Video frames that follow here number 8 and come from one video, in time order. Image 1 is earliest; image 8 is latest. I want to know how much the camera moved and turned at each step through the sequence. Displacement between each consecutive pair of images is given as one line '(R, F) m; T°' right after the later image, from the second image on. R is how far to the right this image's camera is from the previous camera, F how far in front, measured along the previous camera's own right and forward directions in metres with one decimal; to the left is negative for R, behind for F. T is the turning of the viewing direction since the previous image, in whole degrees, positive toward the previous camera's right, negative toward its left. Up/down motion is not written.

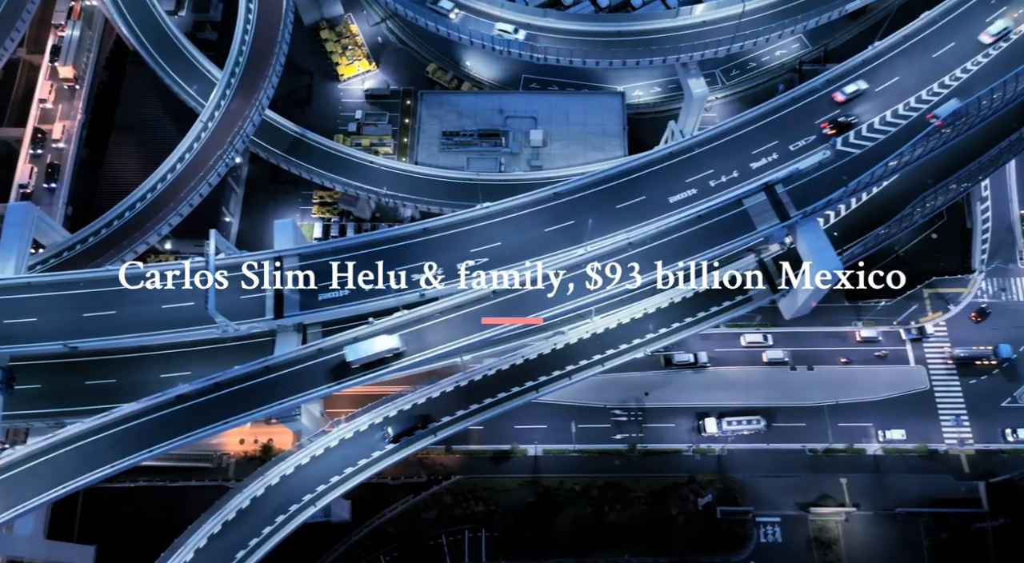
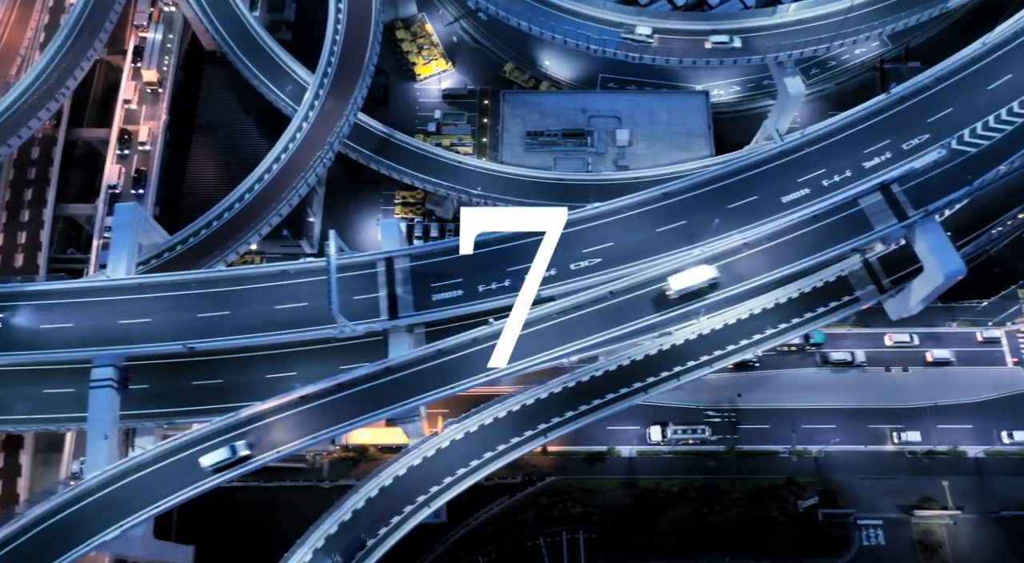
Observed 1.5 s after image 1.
(-10.0, +0.4) m; -1°
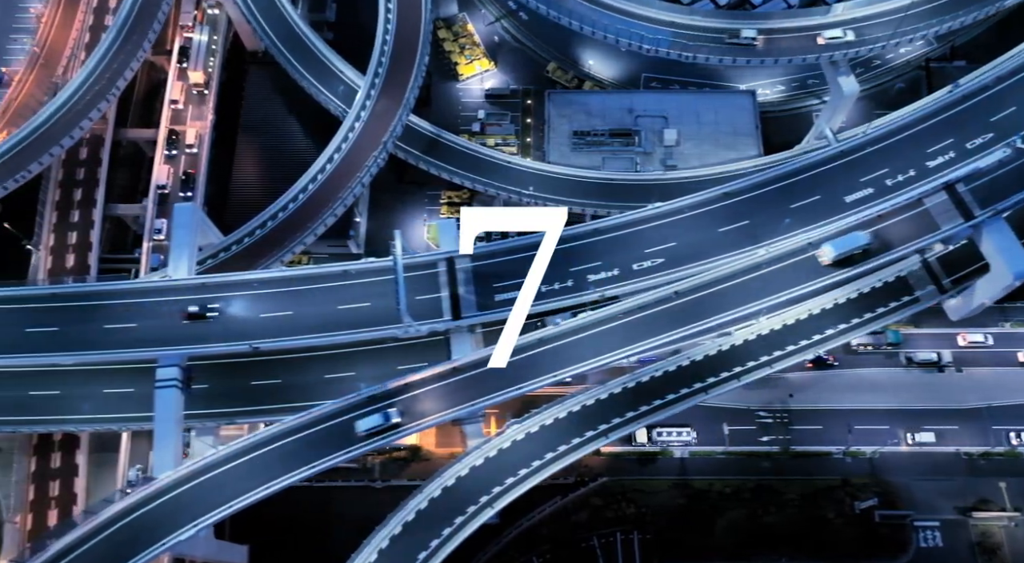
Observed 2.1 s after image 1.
(-5.5, +0.2) m; 0°
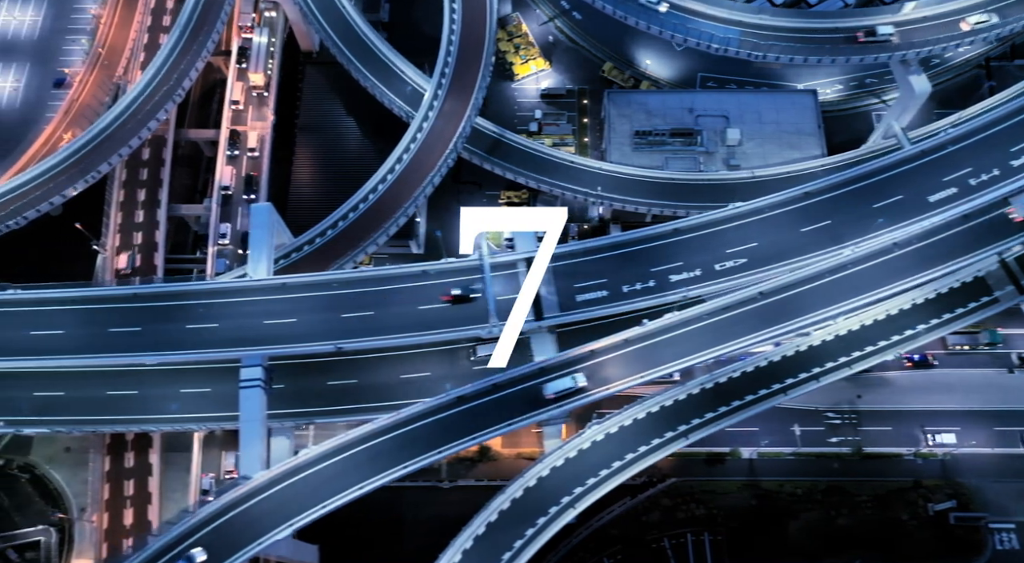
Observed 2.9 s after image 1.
(-7.0, +0.1) m; -1°
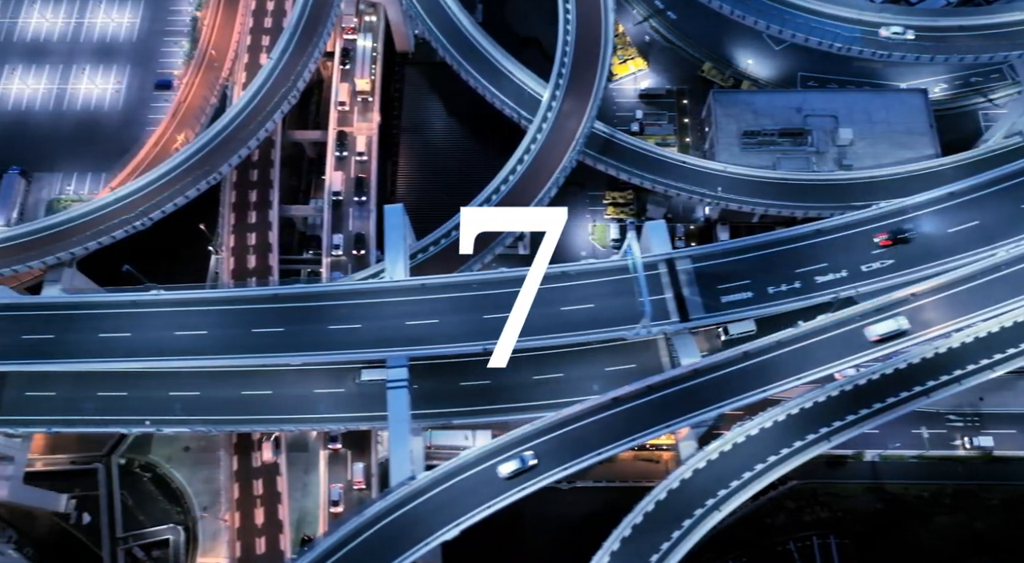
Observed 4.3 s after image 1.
(-12.3, 0.0) m; -1°
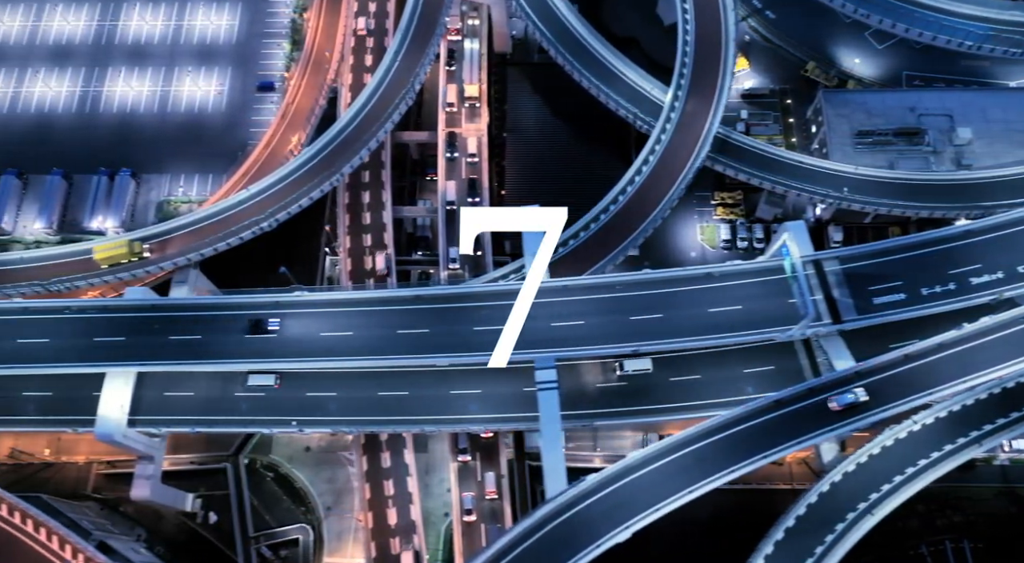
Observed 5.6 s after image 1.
(-12.7, 0.0) m; -1°
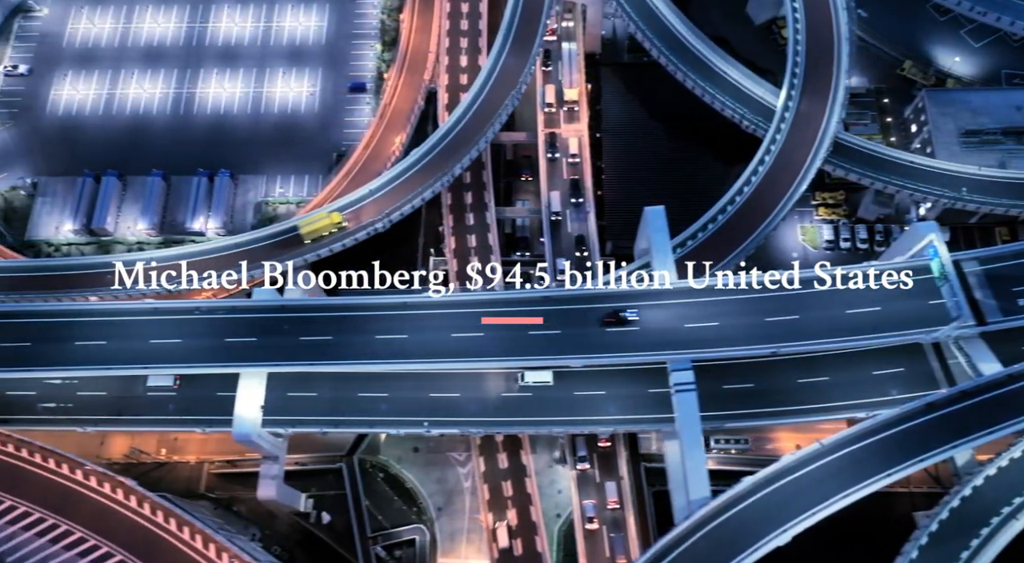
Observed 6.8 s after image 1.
(-11.7, +0.1) m; -1°
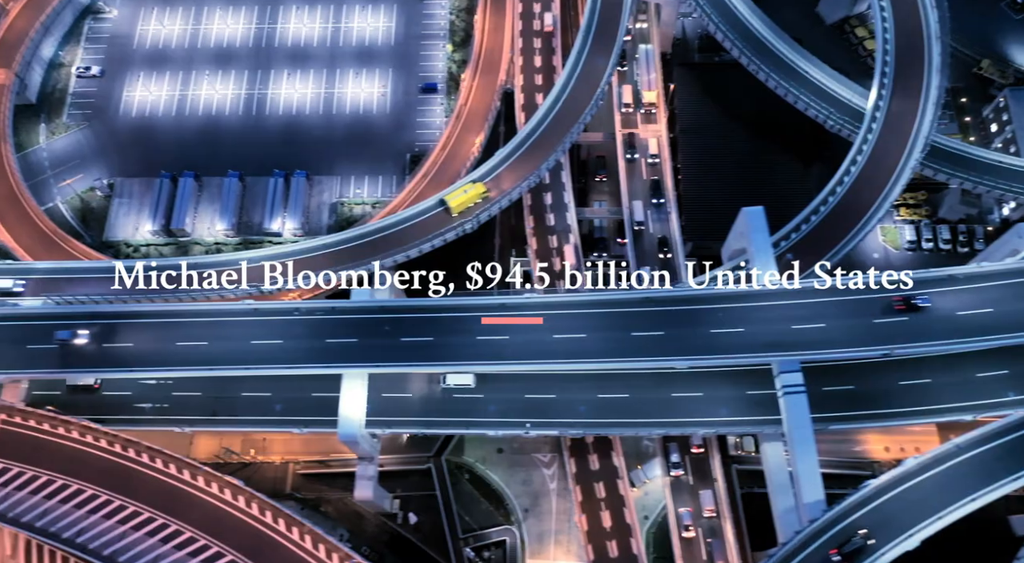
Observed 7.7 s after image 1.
(-9.1, +0.2) m; -1°
